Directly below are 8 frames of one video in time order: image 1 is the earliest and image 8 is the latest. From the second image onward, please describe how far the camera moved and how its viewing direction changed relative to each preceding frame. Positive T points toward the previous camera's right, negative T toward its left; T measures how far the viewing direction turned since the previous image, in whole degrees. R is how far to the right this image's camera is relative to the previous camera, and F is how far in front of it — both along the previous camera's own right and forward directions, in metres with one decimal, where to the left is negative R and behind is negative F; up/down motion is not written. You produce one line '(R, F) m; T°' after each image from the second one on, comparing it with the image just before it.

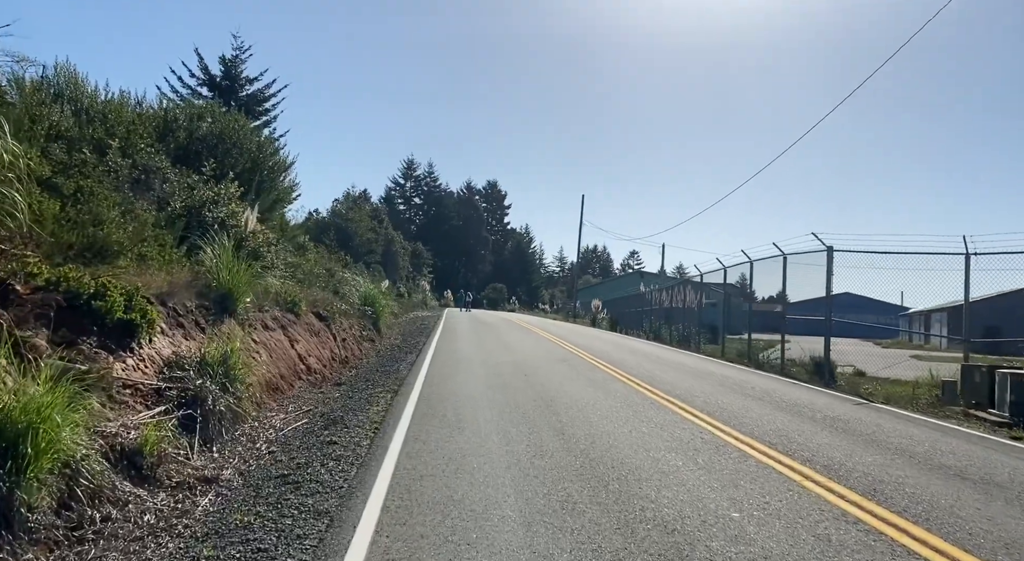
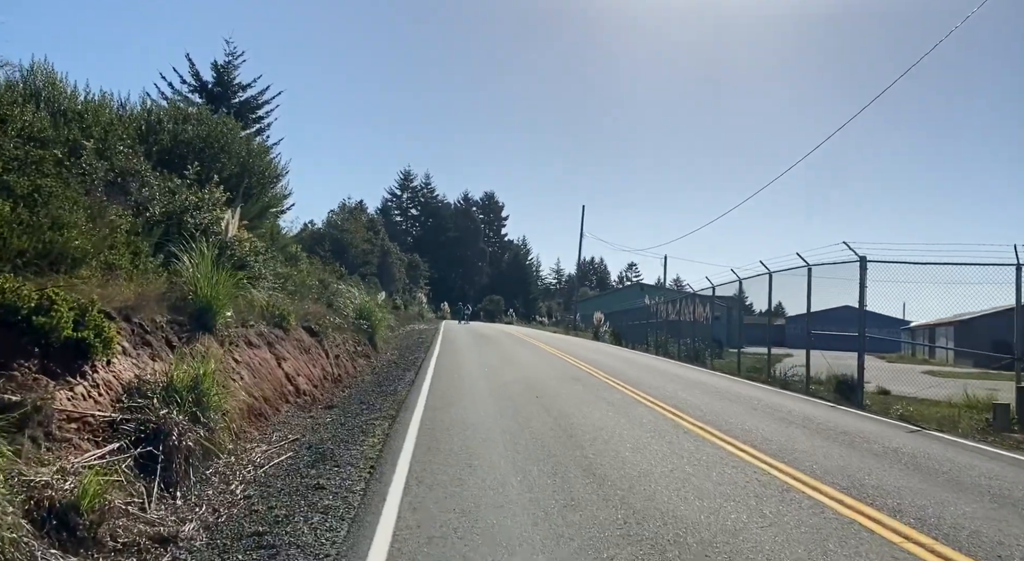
(-0.3, +1.1) m; 0°
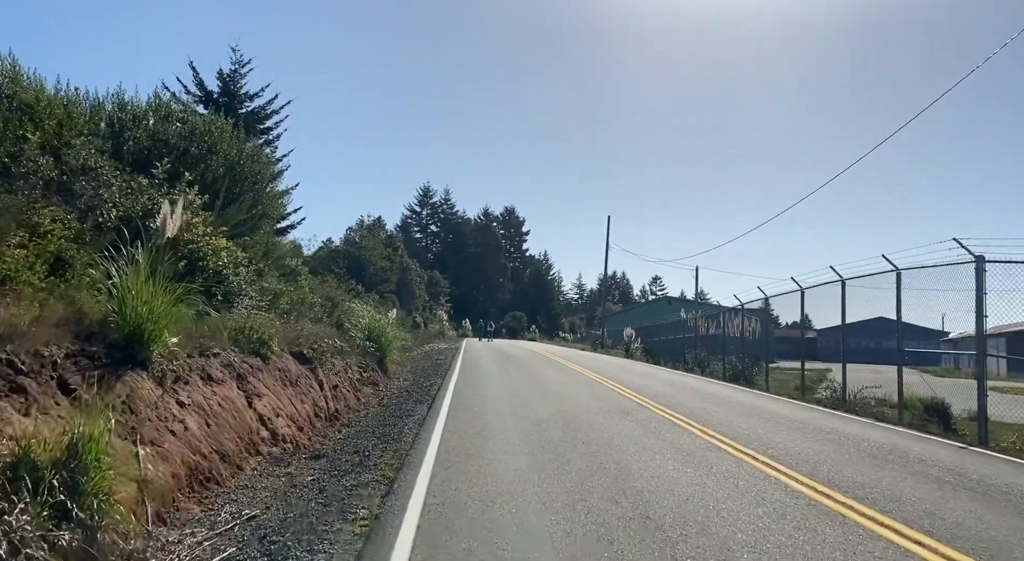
(-0.2, +2.6) m; -2°
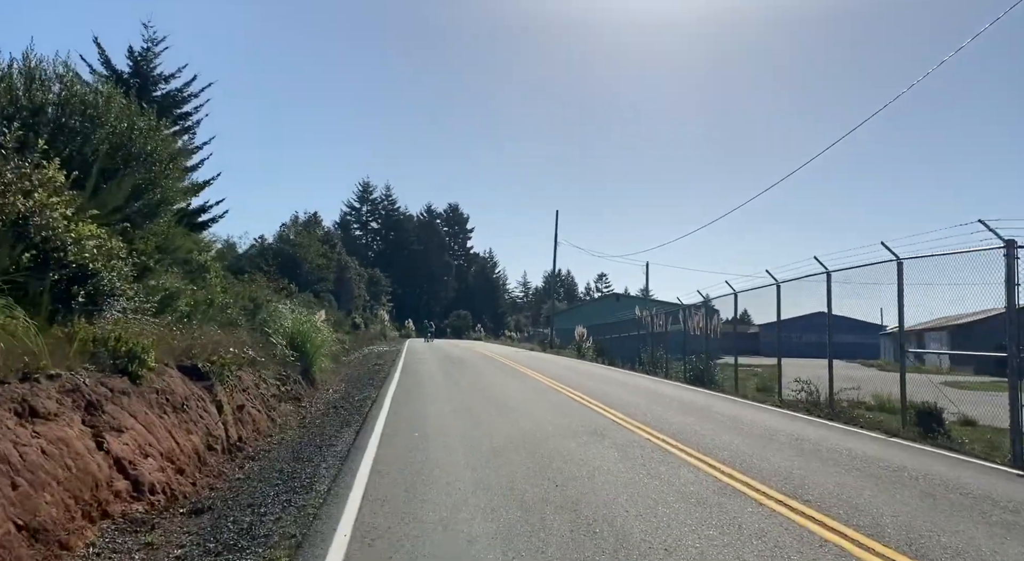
(-0.1, +2.1) m; +5°
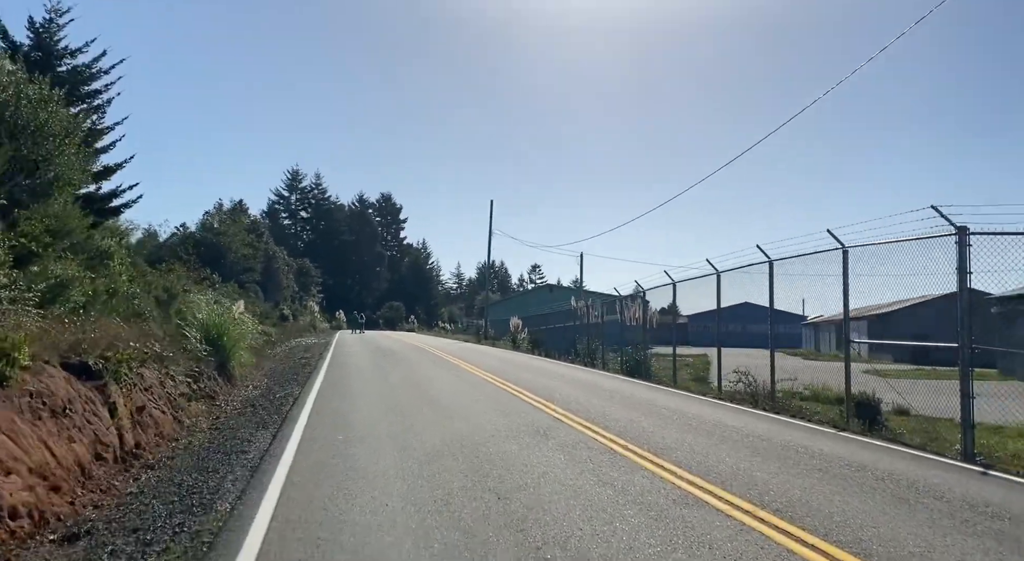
(0.0, +0.8) m; +6°
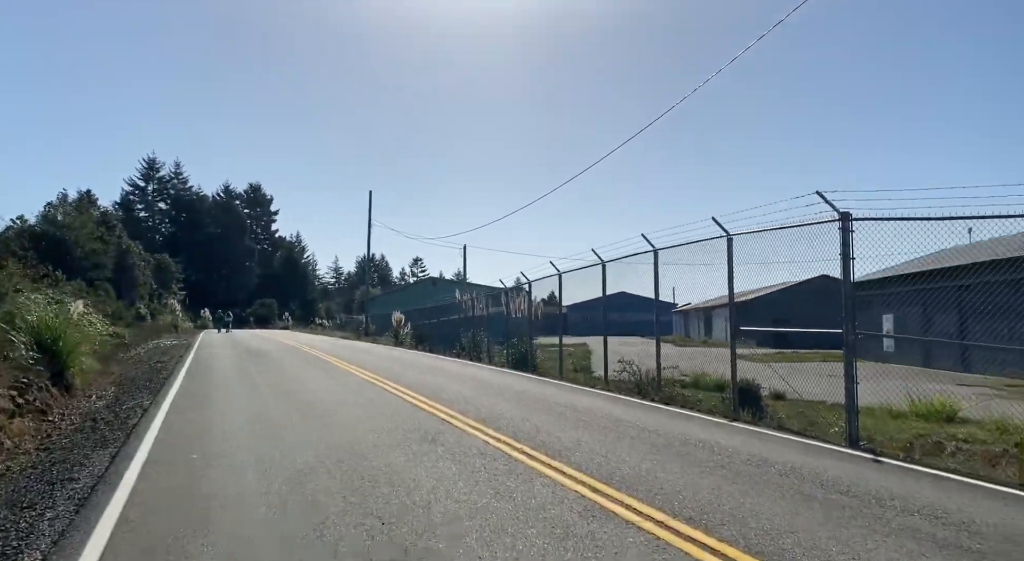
(0.0, +0.7) m; +11°
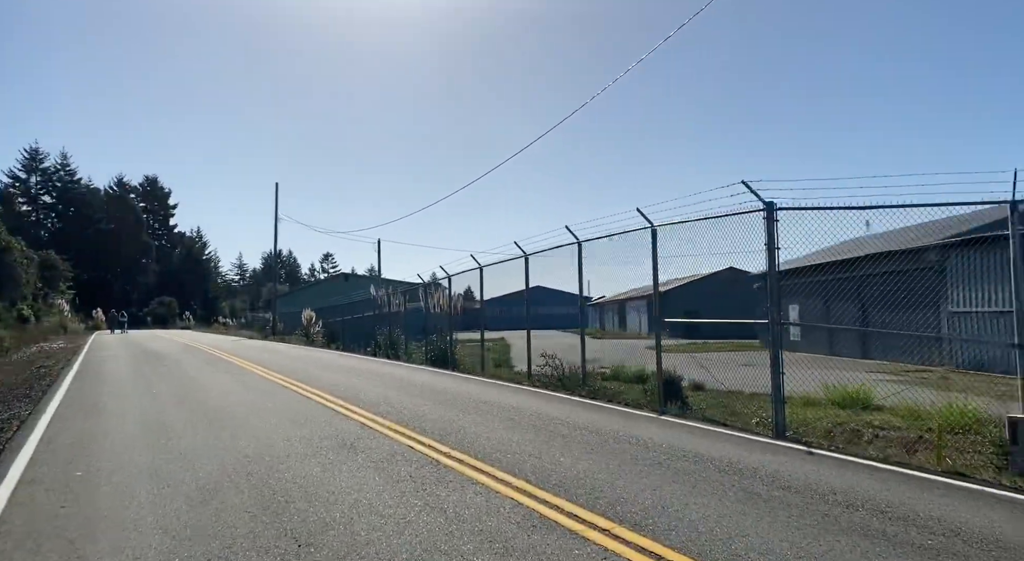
(-0.1, +0.4) m; +8°
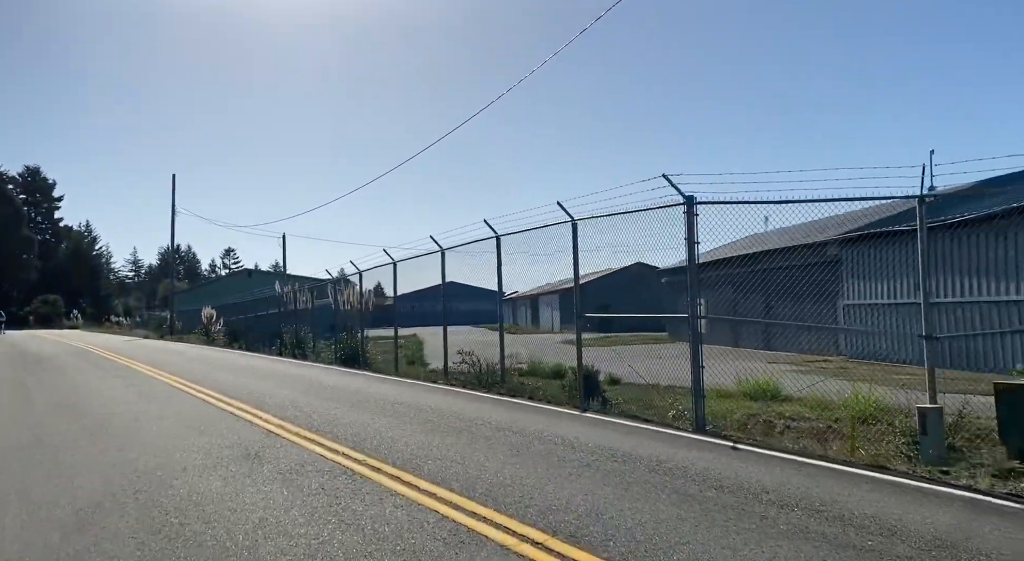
(-0.1, +0.3) m; +8°
